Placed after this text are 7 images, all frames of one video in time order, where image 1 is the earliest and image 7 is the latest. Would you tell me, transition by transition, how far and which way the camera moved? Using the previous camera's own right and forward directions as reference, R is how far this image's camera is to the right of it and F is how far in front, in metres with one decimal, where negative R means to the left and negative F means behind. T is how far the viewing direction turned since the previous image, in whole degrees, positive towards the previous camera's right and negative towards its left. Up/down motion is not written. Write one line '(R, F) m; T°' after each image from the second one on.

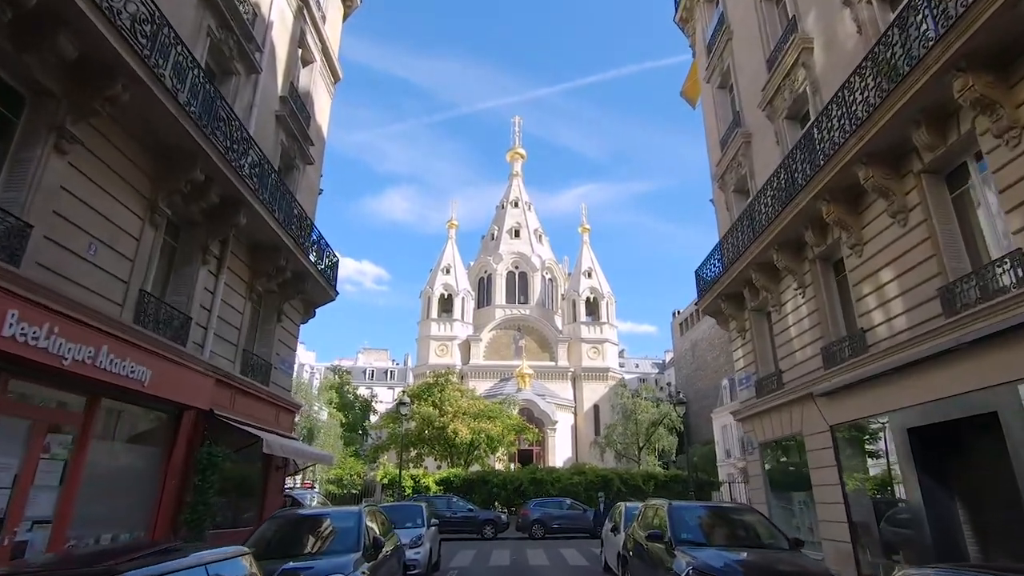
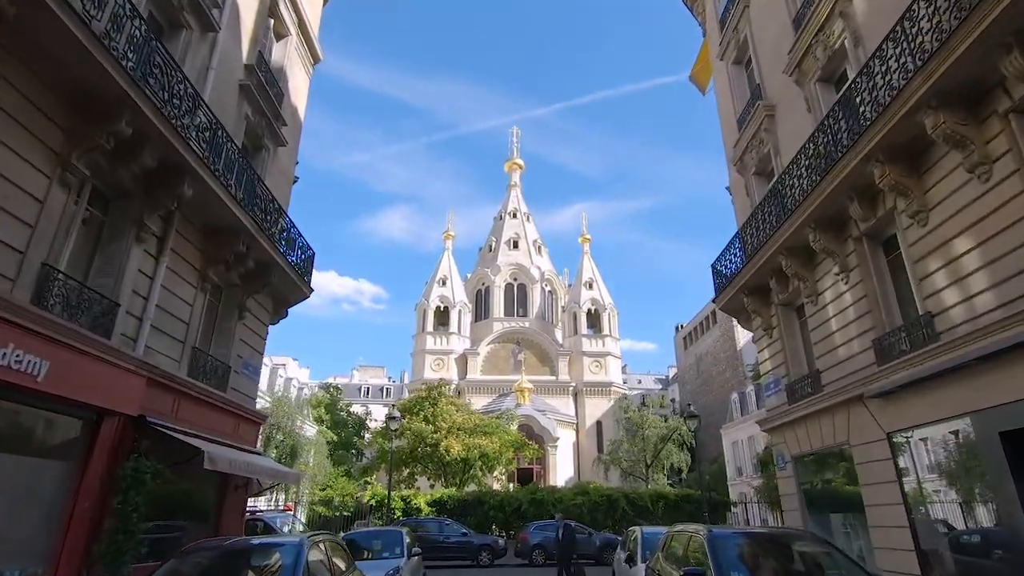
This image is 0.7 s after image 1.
(+0.1, +1.6) m; 0°
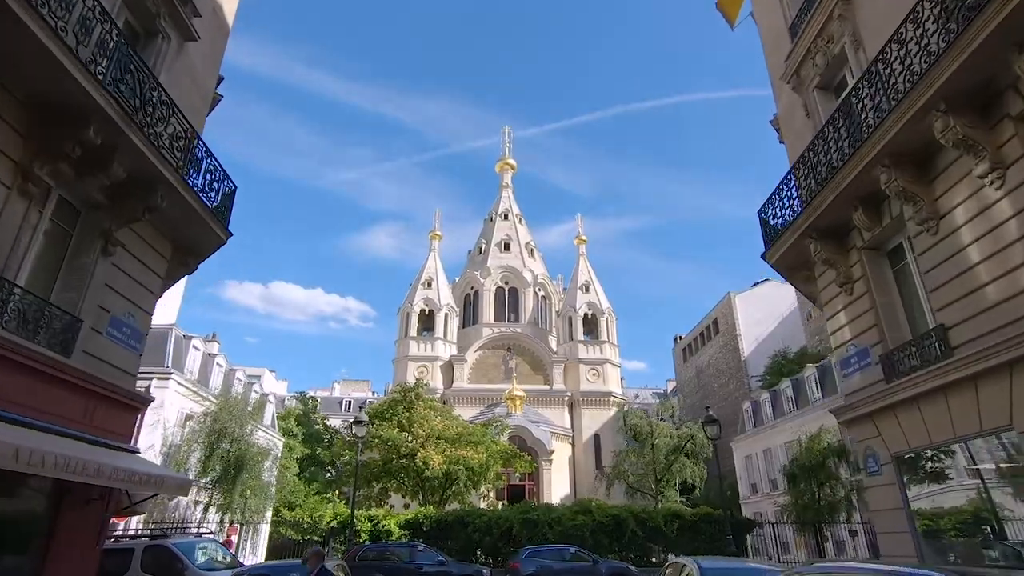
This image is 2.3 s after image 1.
(+0.1, +3.3) m; +1°
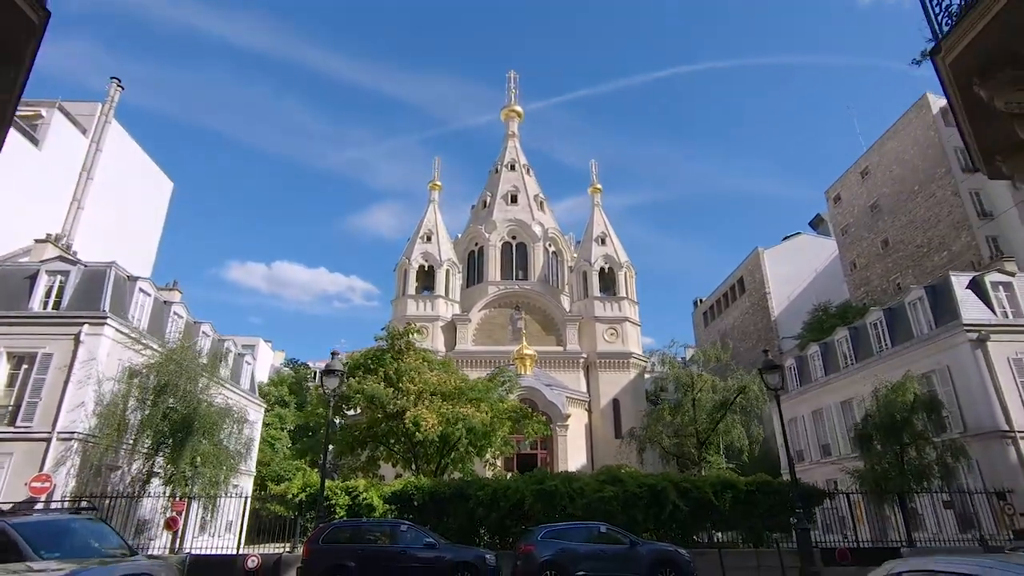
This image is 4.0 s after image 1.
(0.0, +3.9) m; -1°
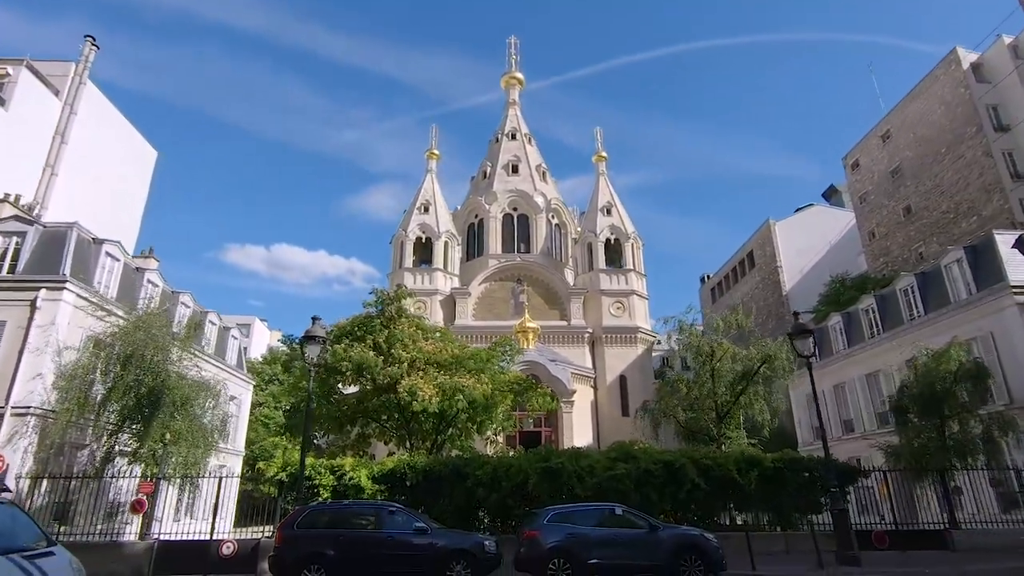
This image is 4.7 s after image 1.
(0.0, +1.6) m; 0°
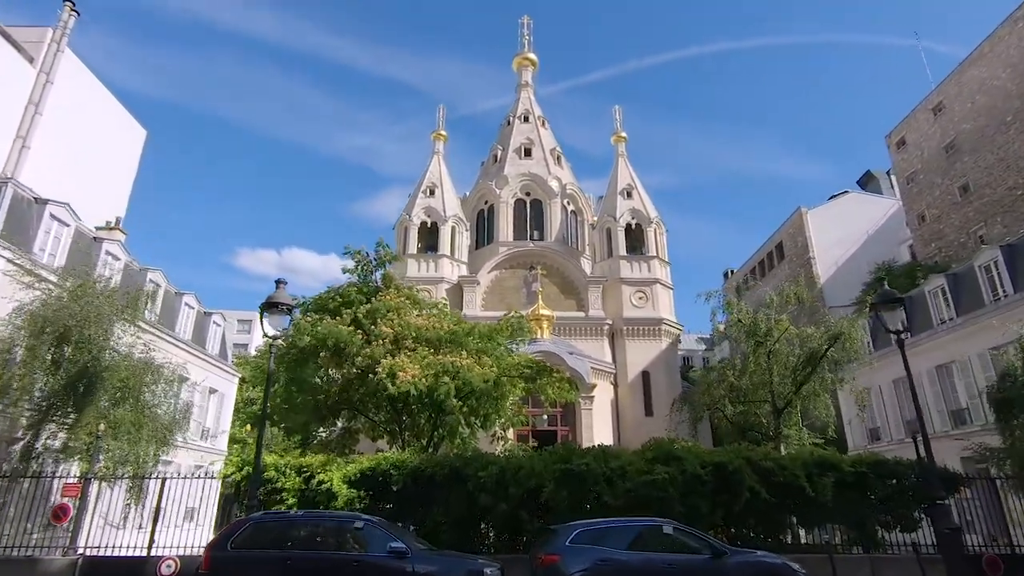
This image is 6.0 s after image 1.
(0.0, +2.8) m; -1°
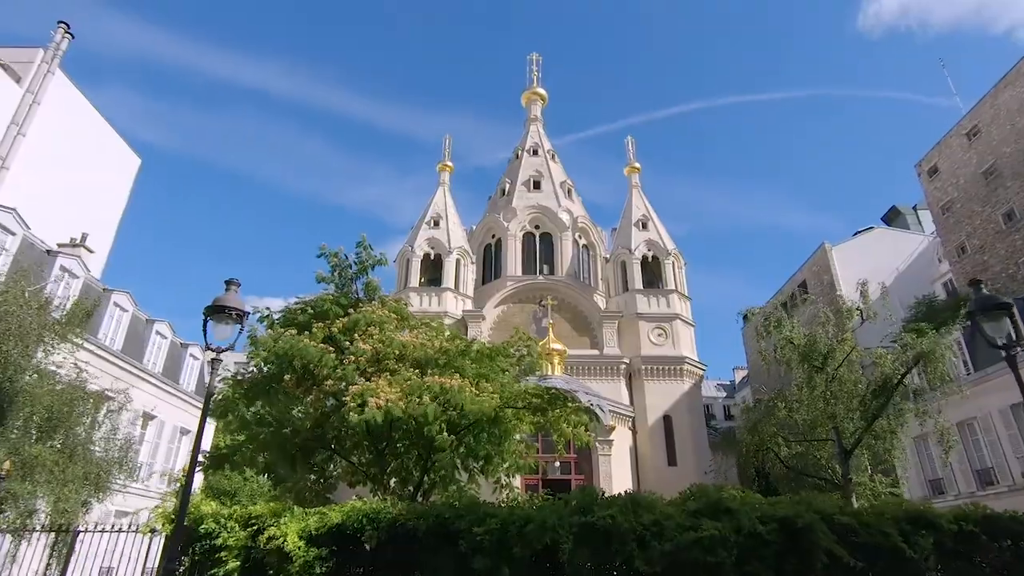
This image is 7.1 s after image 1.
(+0.1, +2.2) m; -1°
